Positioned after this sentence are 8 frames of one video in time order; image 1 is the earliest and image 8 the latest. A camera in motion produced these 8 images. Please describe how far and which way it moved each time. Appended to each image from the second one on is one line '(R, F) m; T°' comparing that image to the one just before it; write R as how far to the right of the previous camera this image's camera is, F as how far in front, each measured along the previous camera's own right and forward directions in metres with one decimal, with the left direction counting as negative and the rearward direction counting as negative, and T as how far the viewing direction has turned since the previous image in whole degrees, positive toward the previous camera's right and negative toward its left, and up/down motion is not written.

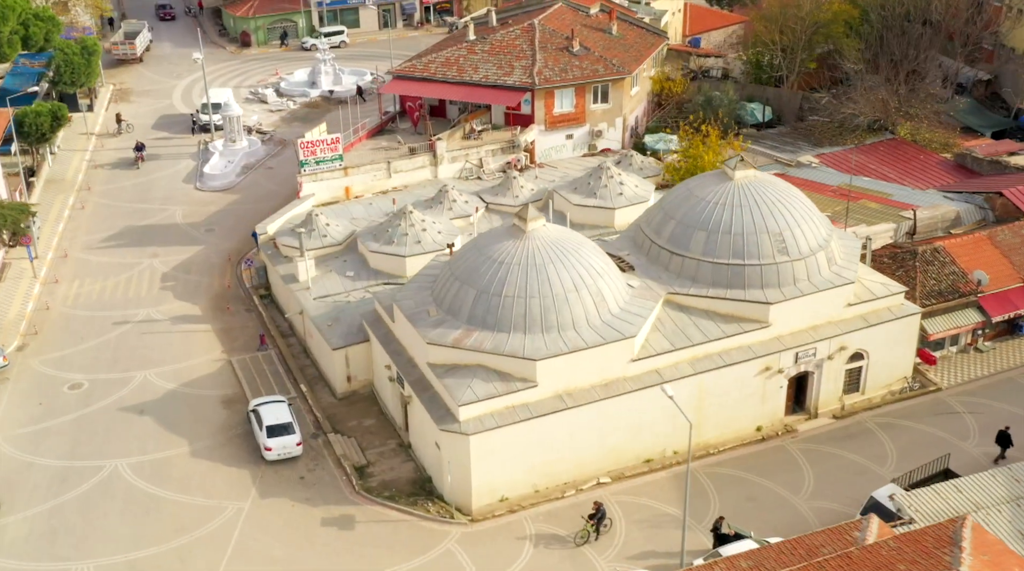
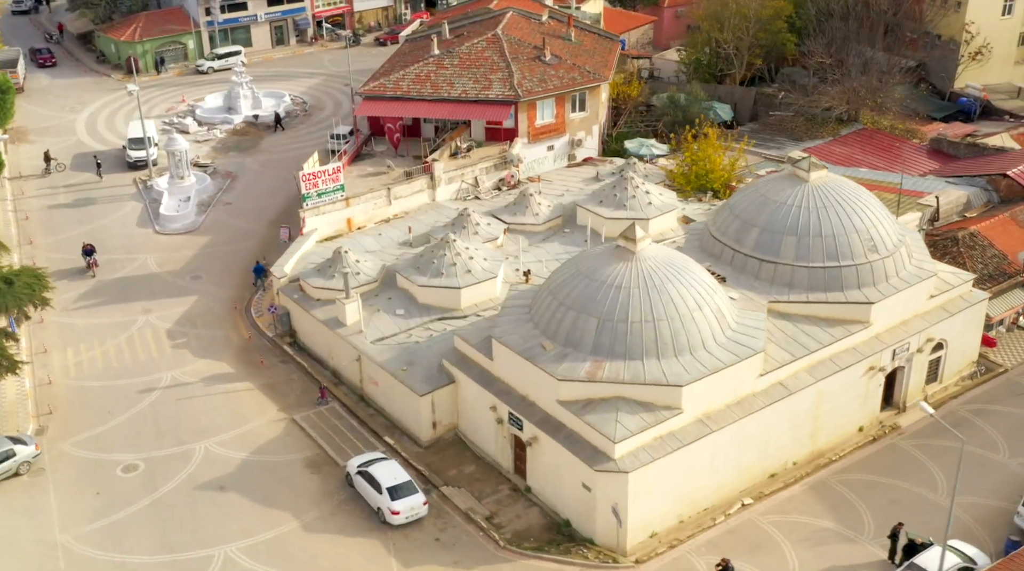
(-8.8, +2.6) m; +10°
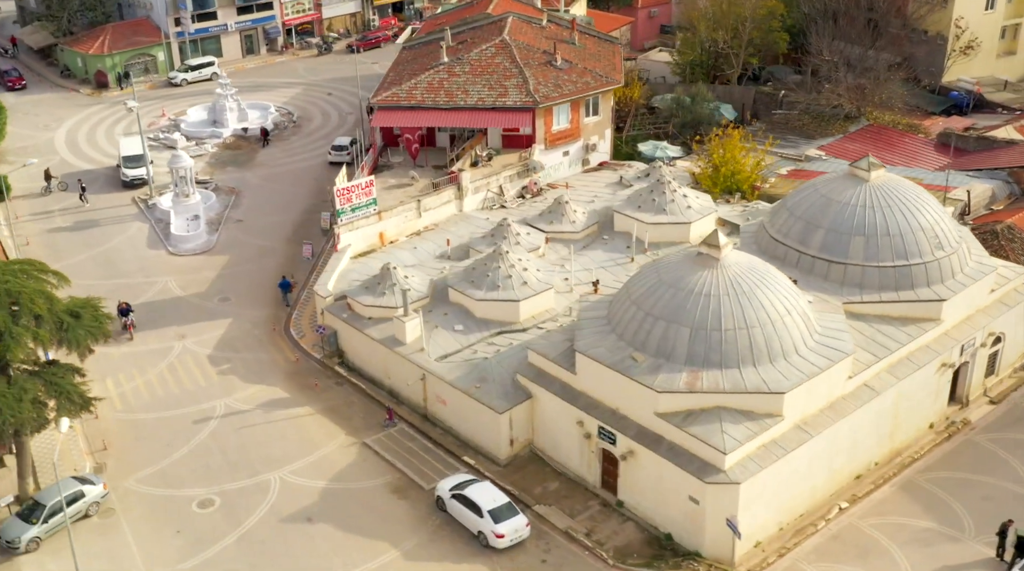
(-4.7, +0.8) m; +4°
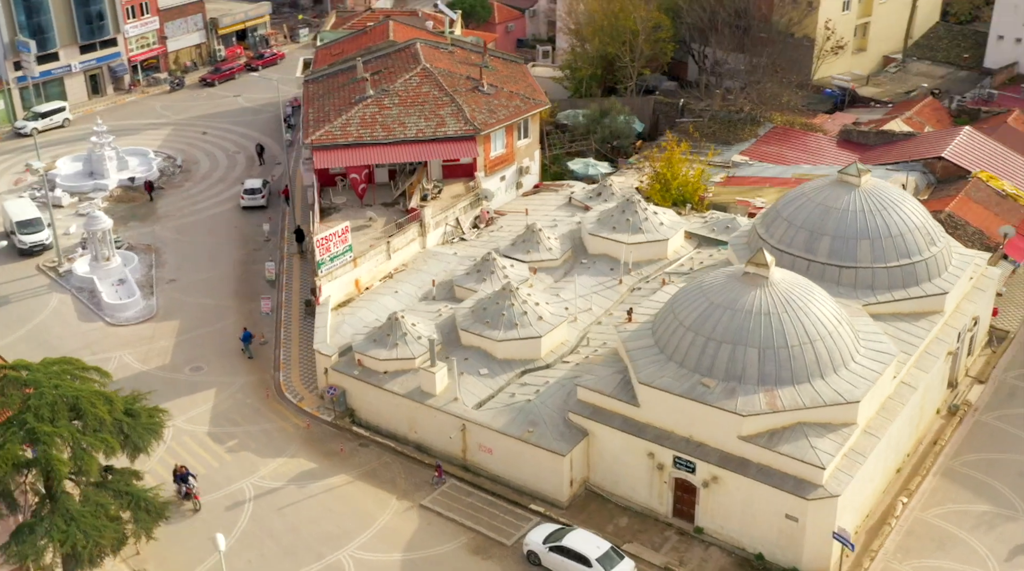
(-7.8, +1.5) m; +11°
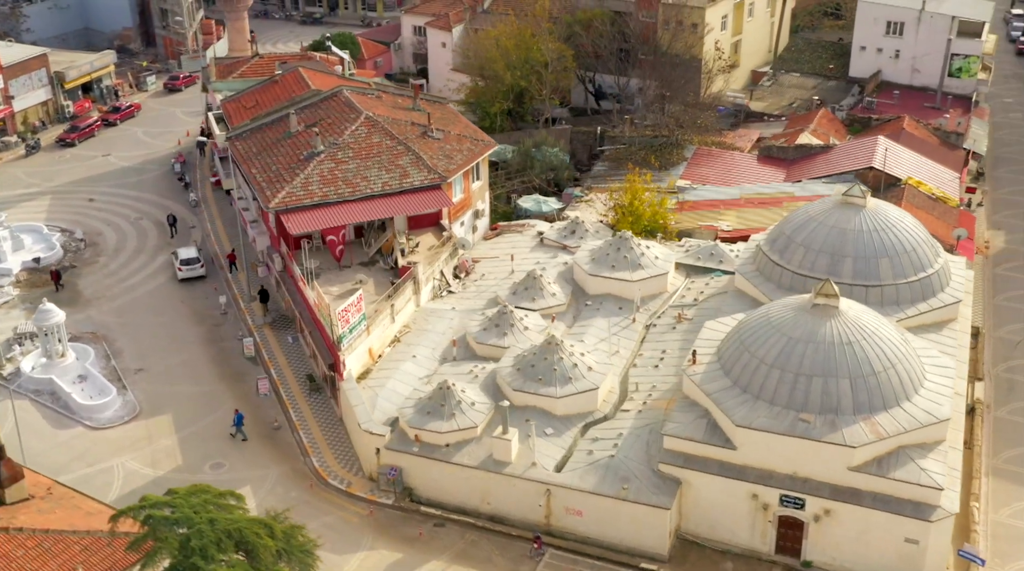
(-8.8, +1.8) m; +12°
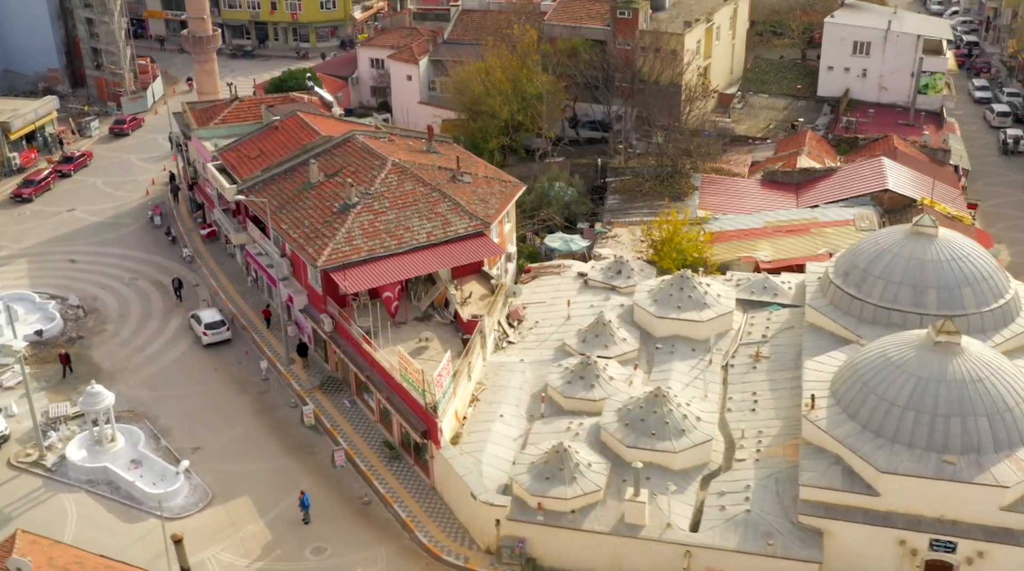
(-7.4, +1.7) m; +6°
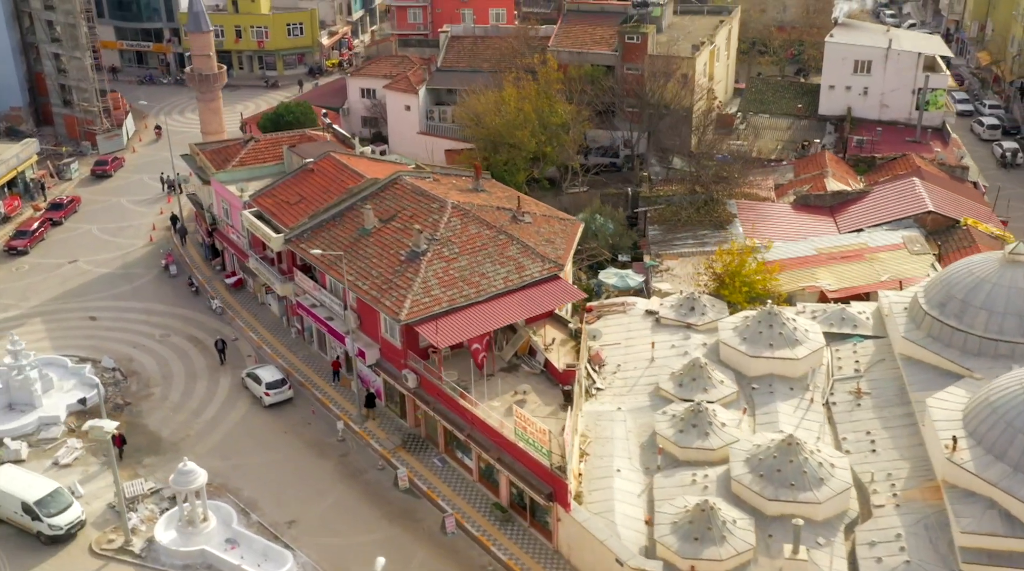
(-6.9, +1.8) m; +4°
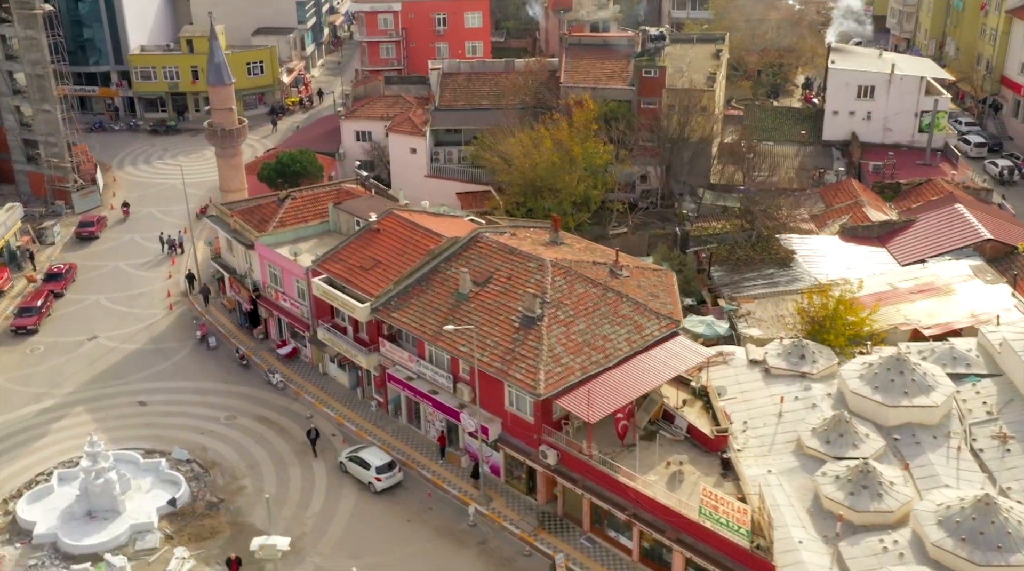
(-9.4, +2.7) m; +6°
